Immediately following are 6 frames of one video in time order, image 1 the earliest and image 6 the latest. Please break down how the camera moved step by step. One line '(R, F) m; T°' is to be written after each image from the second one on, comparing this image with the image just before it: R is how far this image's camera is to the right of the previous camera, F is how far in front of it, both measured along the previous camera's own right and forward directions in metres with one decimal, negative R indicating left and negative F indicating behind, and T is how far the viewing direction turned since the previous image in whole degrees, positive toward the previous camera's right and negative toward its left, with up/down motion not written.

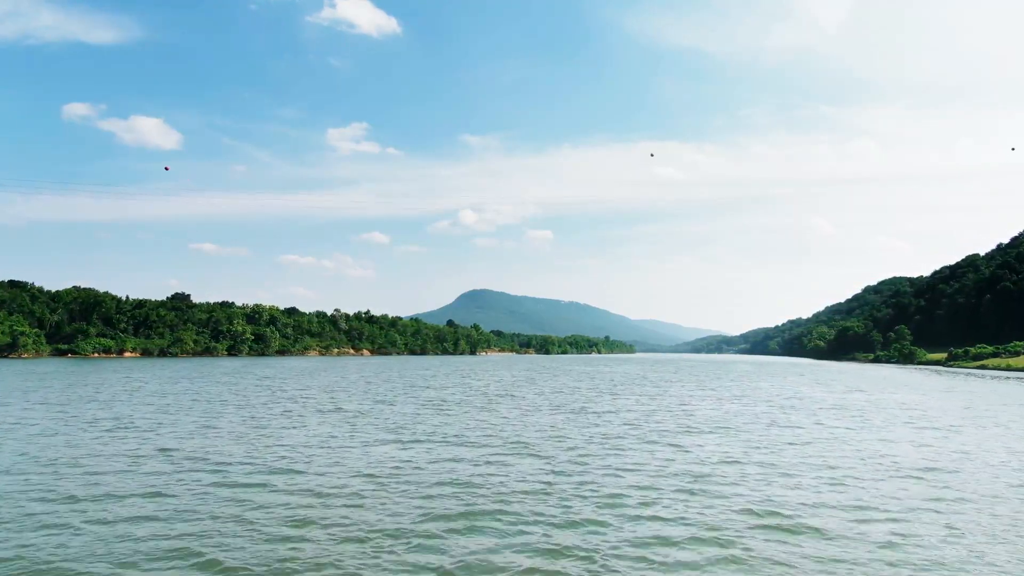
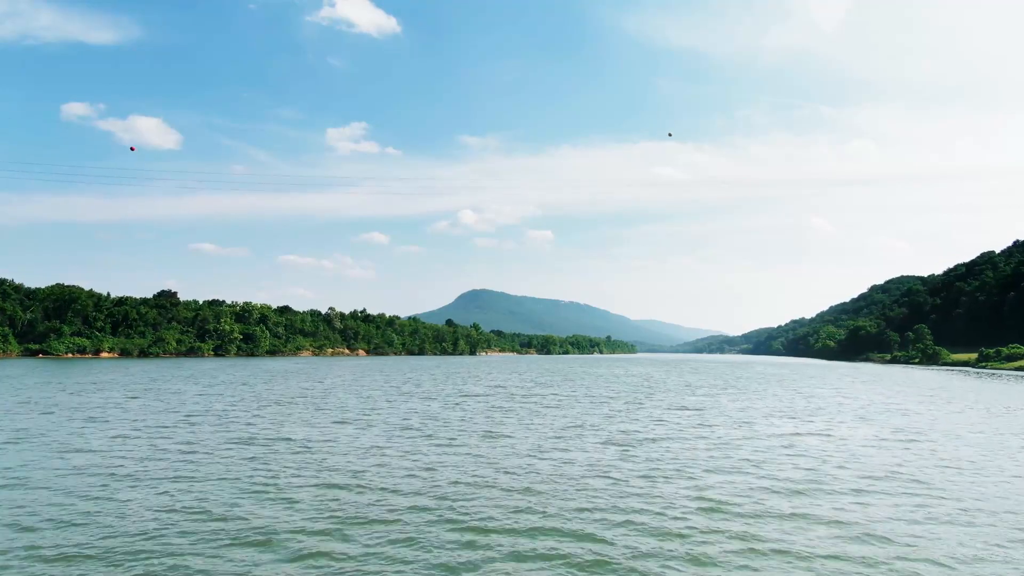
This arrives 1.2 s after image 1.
(-0.5, +8.5) m; 0°
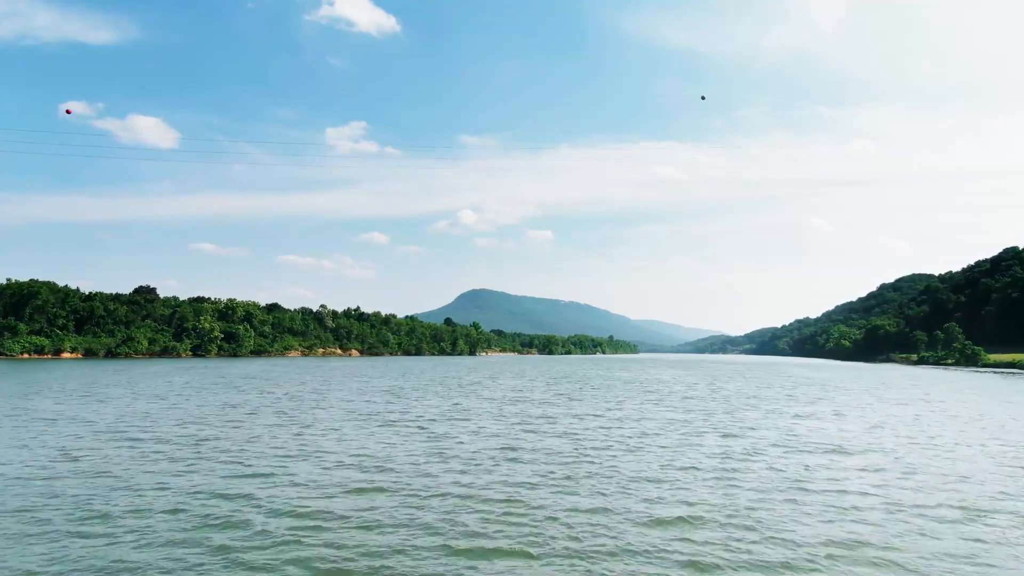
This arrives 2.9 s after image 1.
(-0.7, +12.0) m; 0°
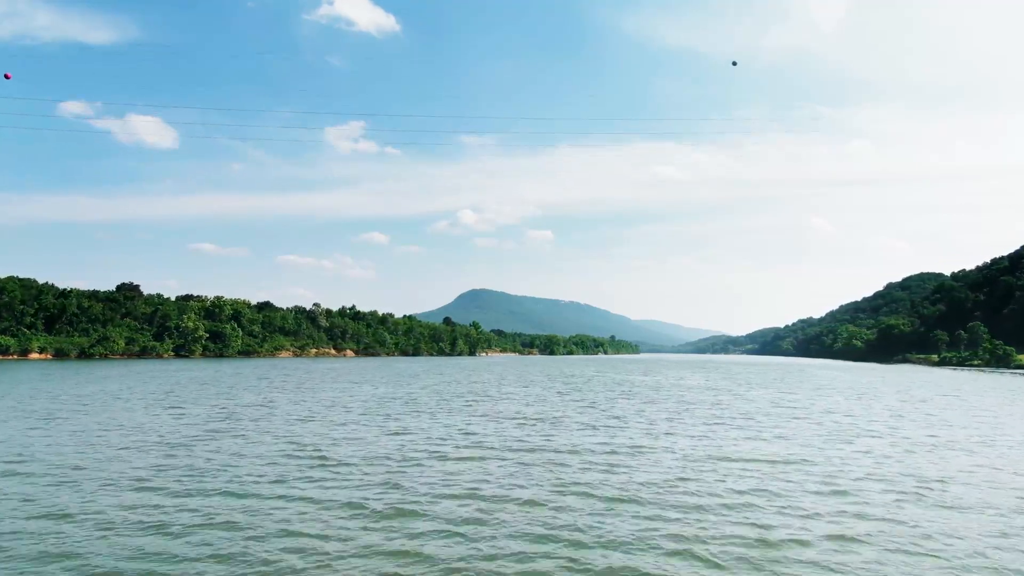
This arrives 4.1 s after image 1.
(-0.5, +8.5) m; 0°
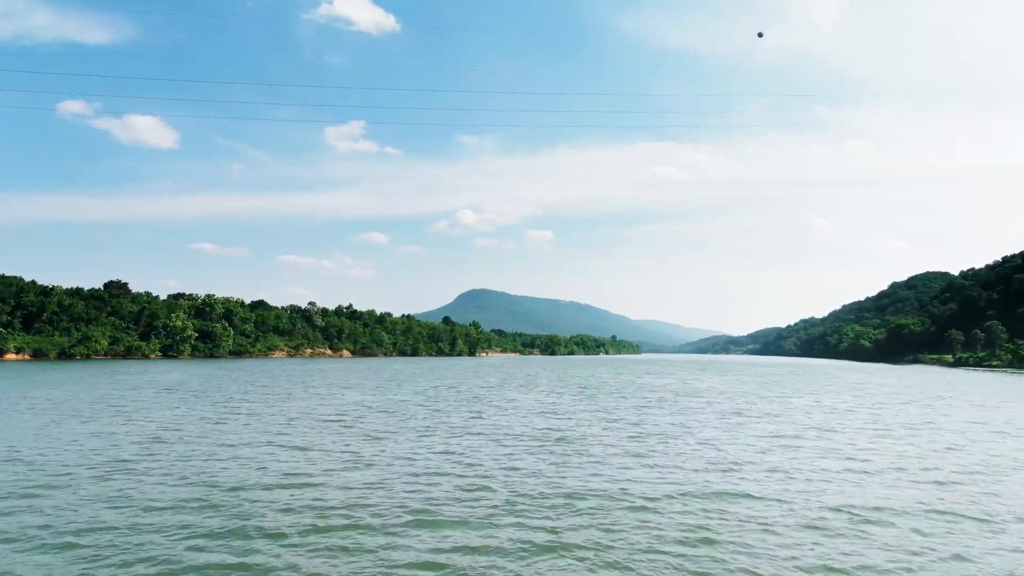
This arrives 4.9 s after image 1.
(-0.4, +5.6) m; 0°
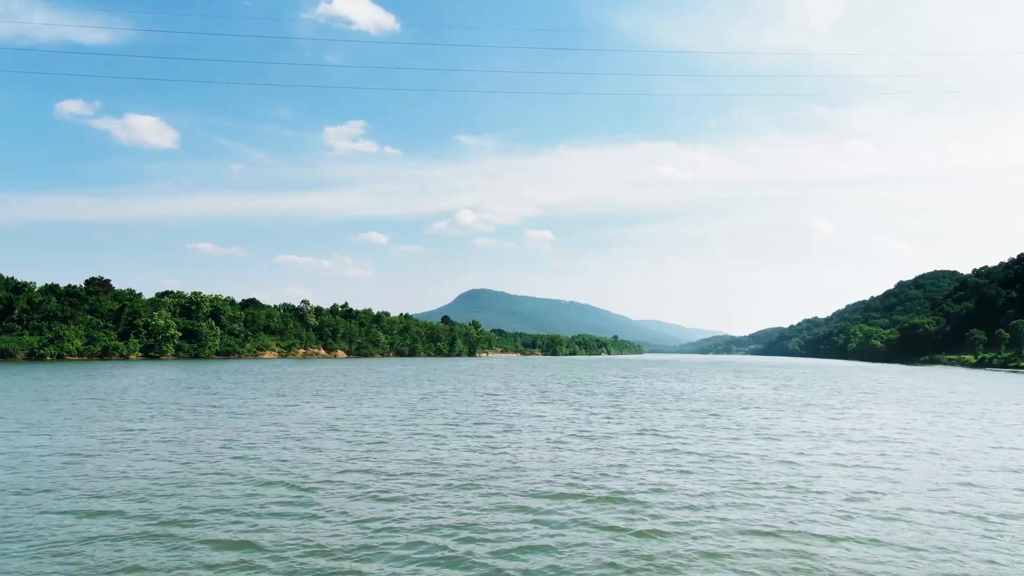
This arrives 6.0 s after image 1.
(-0.6, +7.6) m; 0°
